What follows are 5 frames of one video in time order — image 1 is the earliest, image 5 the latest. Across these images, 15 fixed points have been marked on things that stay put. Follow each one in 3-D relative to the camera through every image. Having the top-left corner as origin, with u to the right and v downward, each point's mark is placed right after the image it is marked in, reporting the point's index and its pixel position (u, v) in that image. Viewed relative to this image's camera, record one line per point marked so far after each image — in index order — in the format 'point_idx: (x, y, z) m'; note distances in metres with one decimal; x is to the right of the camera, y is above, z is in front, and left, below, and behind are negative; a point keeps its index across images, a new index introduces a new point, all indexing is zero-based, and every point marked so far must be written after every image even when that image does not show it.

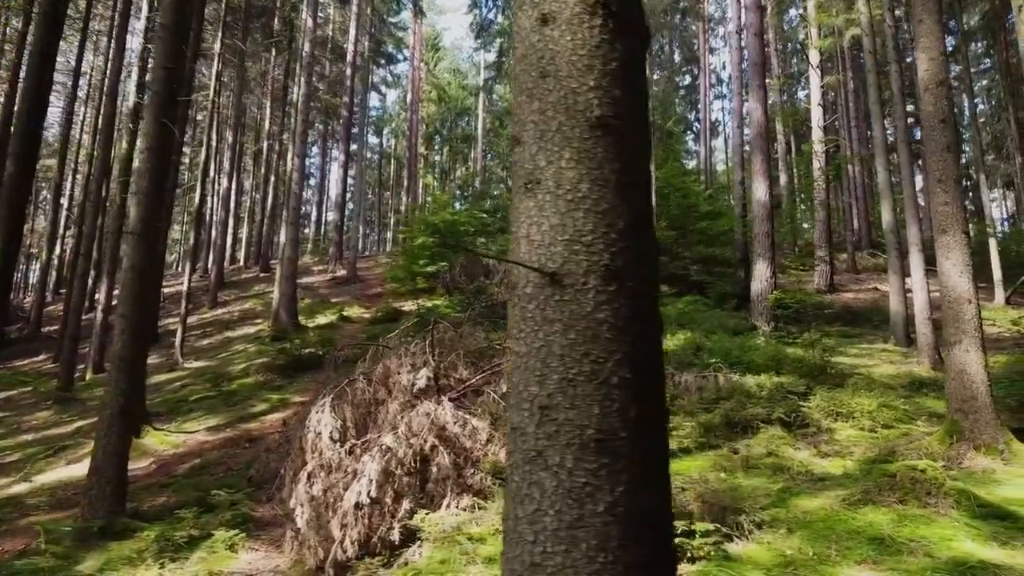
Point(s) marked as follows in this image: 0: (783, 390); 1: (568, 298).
0: (+2.9, -1.1, +9.3) m
1: (+0.1, 0.0, +1.8) m
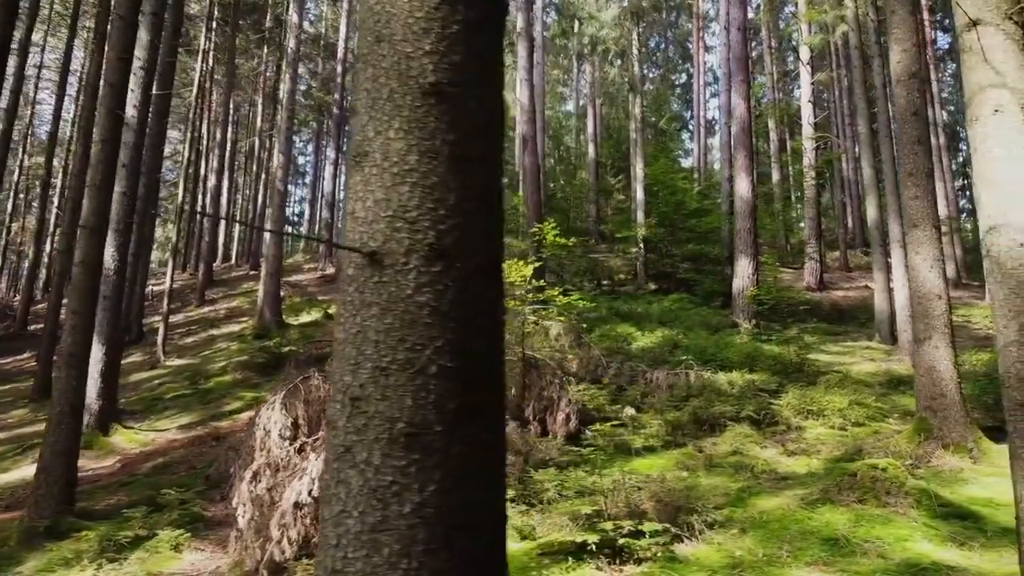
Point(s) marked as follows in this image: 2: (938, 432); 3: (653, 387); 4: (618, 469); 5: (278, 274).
0: (+2.6, -1.1, +9.2) m
1: (-0.2, 0.0, +1.7) m
2: (+3.7, -1.3, +7.6) m
3: (+1.5, -1.1, +9.4) m
4: (+0.9, -1.5, +7.0) m
5: (-5.3, +0.3, +19.6) m
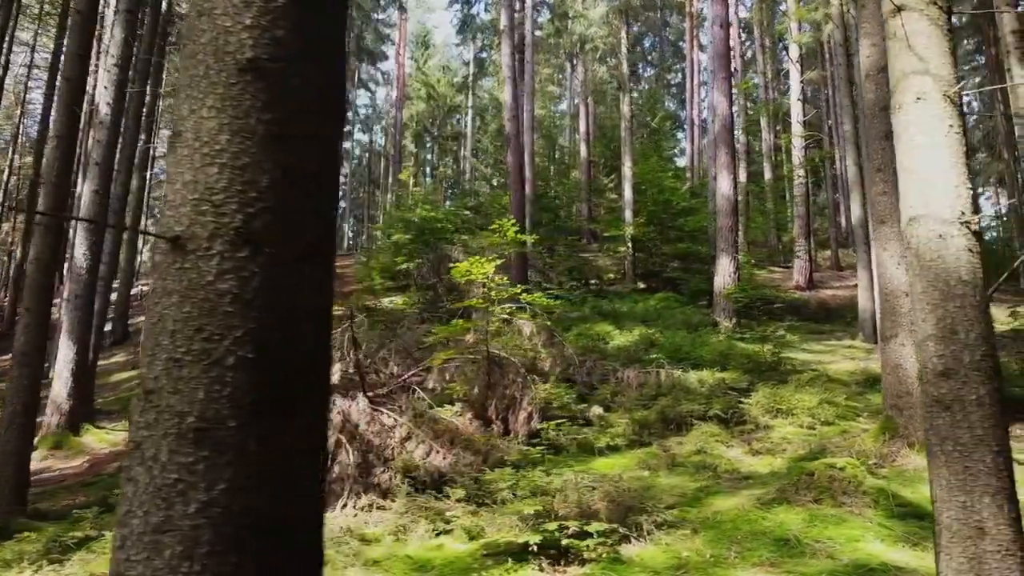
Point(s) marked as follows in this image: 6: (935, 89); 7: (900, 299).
0: (+2.2, -1.0, +9.1) m
1: (-0.6, 0.0, +1.6) m
2: (+3.4, -1.2, +7.5) m
3: (+1.2, -1.1, +9.3) m
4: (+0.5, -1.5, +6.9) m
5: (-5.6, +0.3, +19.5) m
6: (+1.6, +0.7, +3.2) m
7: (+3.4, -0.1, +7.7) m
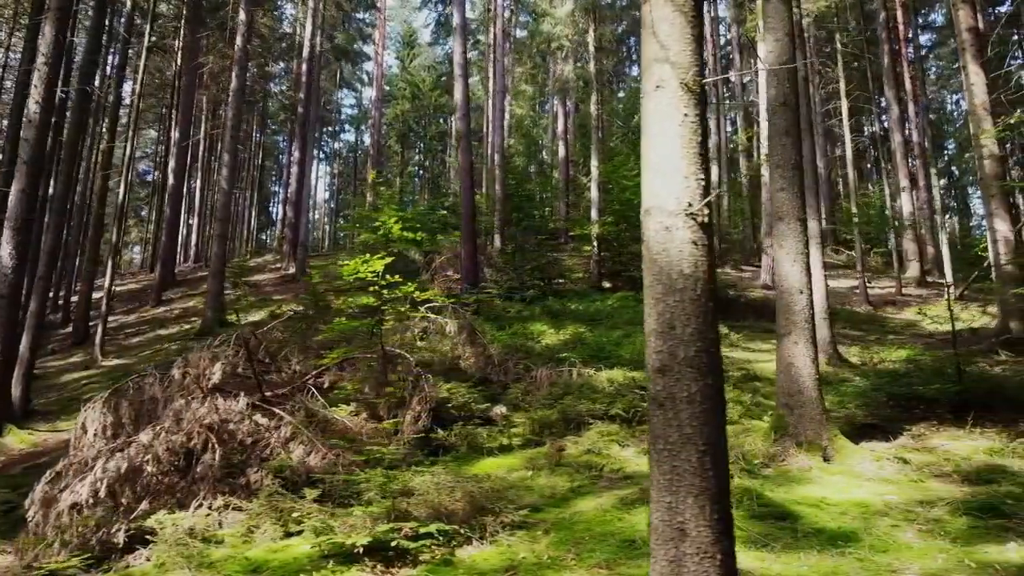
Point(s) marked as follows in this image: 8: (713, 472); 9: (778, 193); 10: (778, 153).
0: (+1.3, -1.0, +9.0) m
1: (-1.6, +0.1, +1.5) m
2: (+2.4, -1.2, +7.4) m
3: (+0.2, -1.0, +9.3) m
4: (-0.5, -1.4, +6.9) m
5: (-6.6, +0.3, +19.4) m
6: (+0.6, +0.8, +3.1) m
7: (+2.5, -0.1, +7.6) m
8: (+0.6, -0.6, +2.7) m
9: (+2.4, +0.9, +7.9) m
10: (+2.5, +1.3, +8.0) m
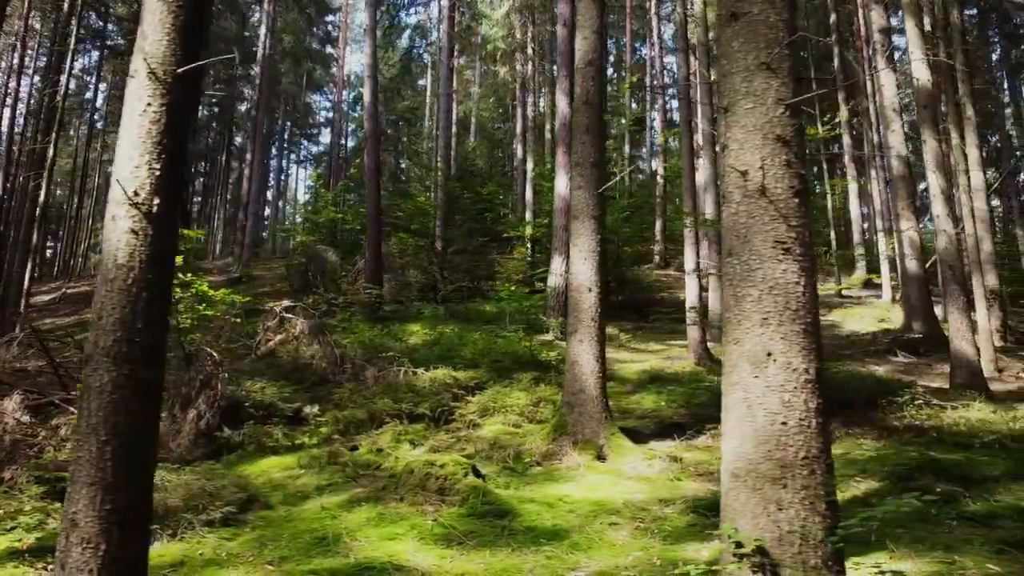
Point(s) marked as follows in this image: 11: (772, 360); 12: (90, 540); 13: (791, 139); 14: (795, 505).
0: (-0.6, -1.0, +9.0) m
1: (-3.5, +0.1, +1.5) m
2: (+0.5, -1.2, +7.3) m
3: (-1.6, -1.0, +9.2) m
4: (-2.3, -1.4, +6.8) m
5: (-8.3, +0.3, +19.4) m
6: (-1.3, +0.8, +3.1) m
7: (+0.6, -0.1, +7.5) m
8: (-1.3, -0.6, +2.7) m
9: (+0.6, +0.9, +7.9) m
10: (+0.6, +1.3, +8.0) m
11: (+0.9, -0.3, +3.0) m
12: (-1.3, -0.8, +2.6) m
13: (+1.1, +0.6, +3.3) m
14: (+0.9, -0.7, +2.9) m
